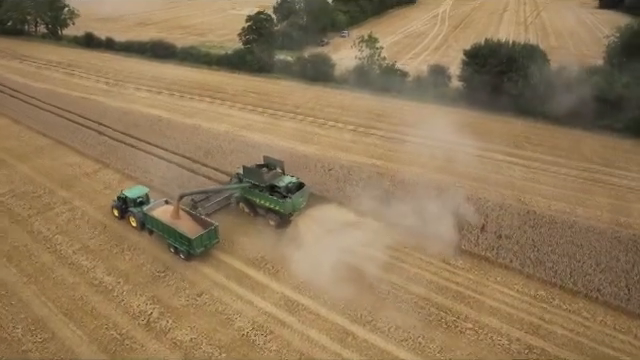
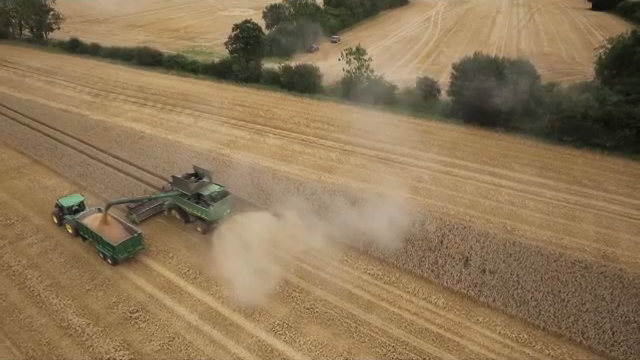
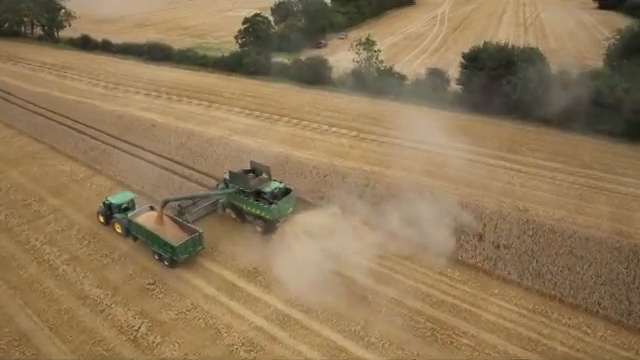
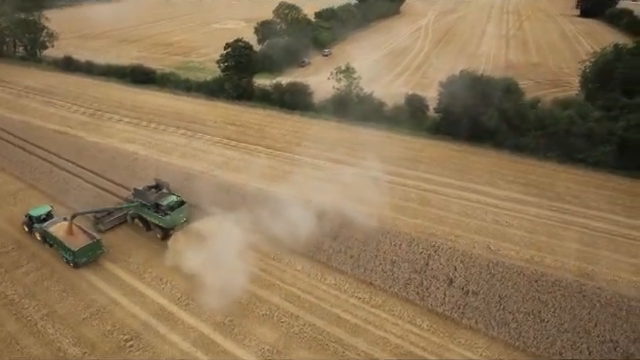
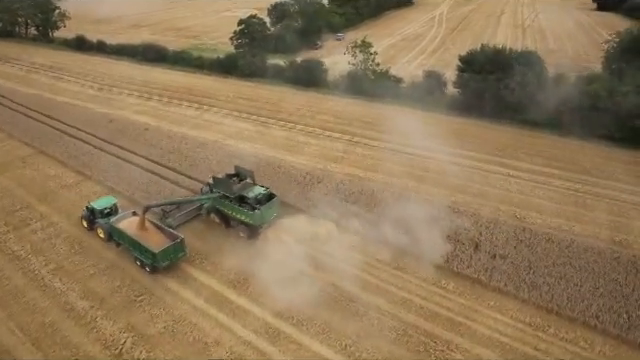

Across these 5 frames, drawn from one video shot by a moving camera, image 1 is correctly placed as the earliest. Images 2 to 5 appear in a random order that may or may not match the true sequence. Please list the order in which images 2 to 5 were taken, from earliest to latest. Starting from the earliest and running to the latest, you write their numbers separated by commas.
3, 5, 2, 4
